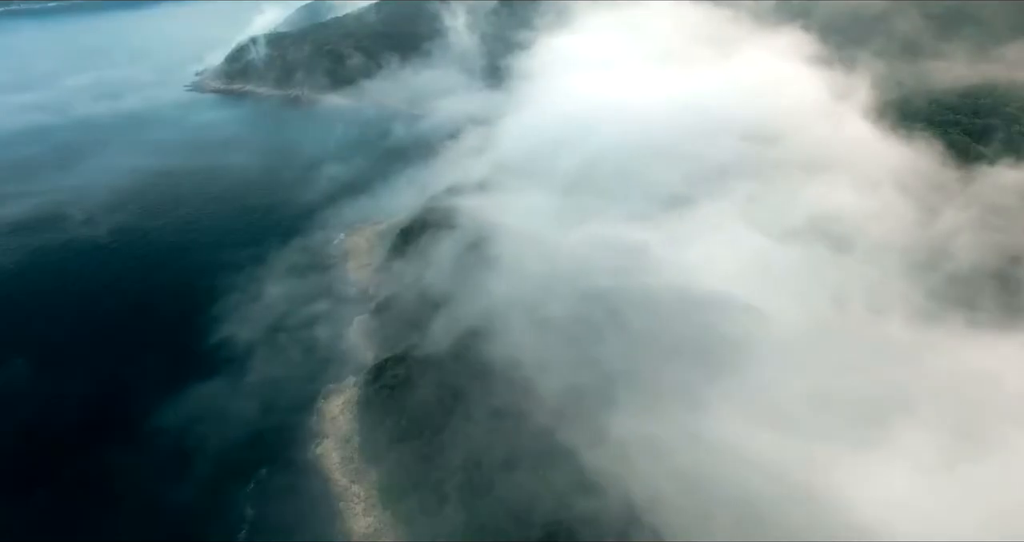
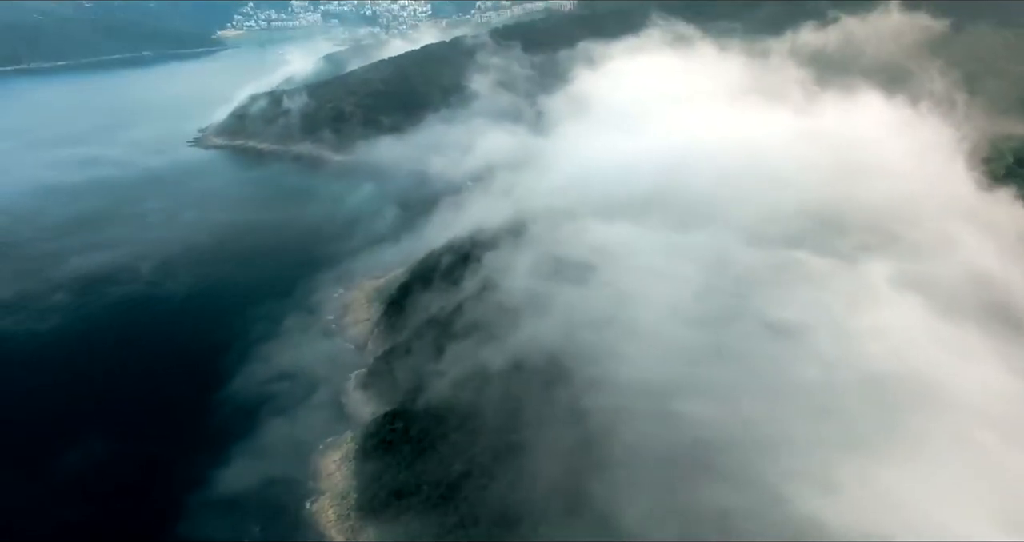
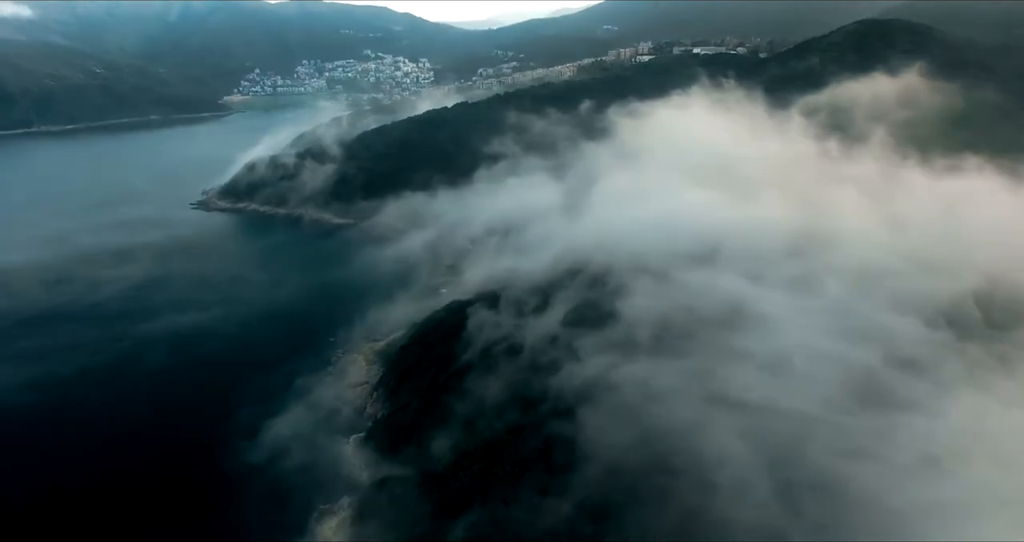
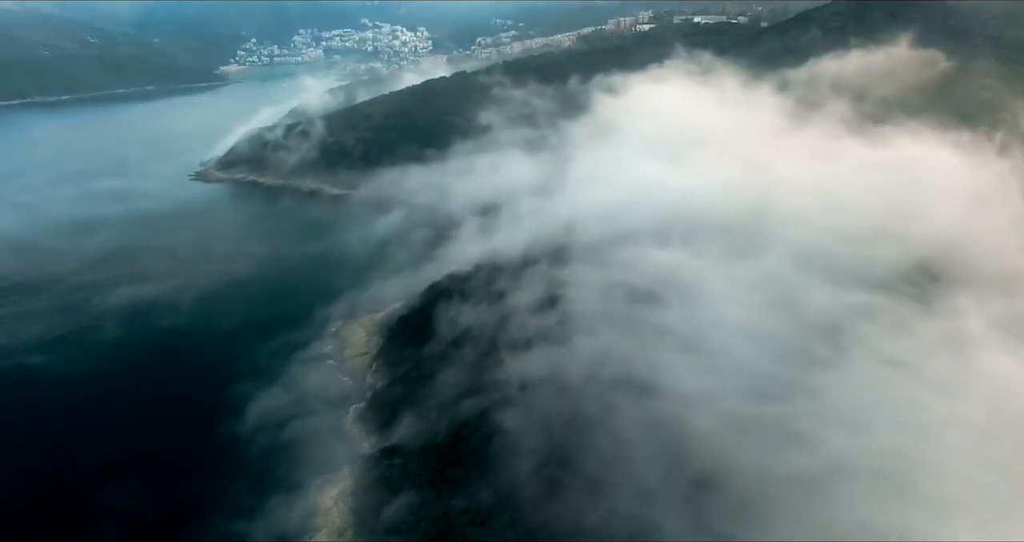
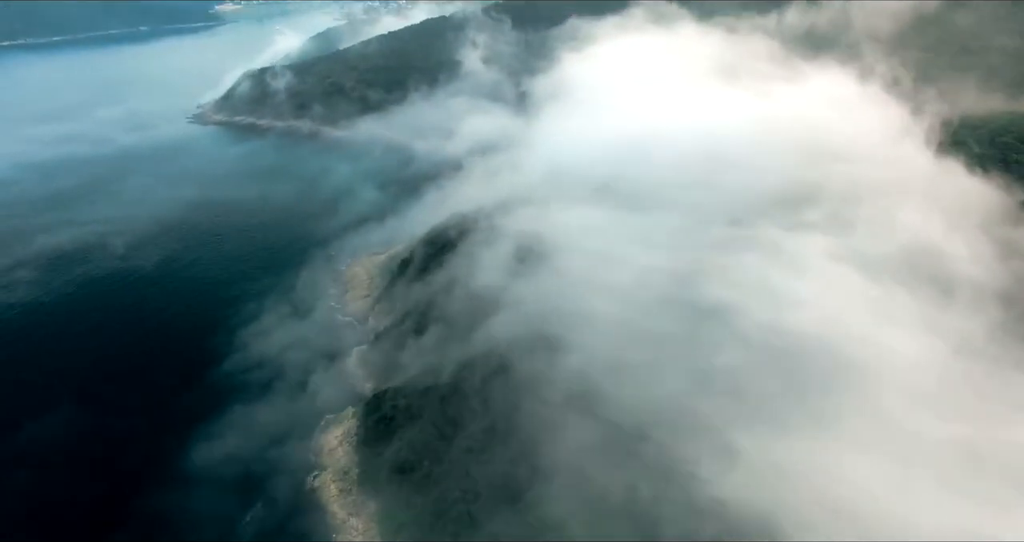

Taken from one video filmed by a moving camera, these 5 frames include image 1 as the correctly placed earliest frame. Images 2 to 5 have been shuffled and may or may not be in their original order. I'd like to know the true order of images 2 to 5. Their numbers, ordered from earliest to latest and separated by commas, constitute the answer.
5, 2, 4, 3
